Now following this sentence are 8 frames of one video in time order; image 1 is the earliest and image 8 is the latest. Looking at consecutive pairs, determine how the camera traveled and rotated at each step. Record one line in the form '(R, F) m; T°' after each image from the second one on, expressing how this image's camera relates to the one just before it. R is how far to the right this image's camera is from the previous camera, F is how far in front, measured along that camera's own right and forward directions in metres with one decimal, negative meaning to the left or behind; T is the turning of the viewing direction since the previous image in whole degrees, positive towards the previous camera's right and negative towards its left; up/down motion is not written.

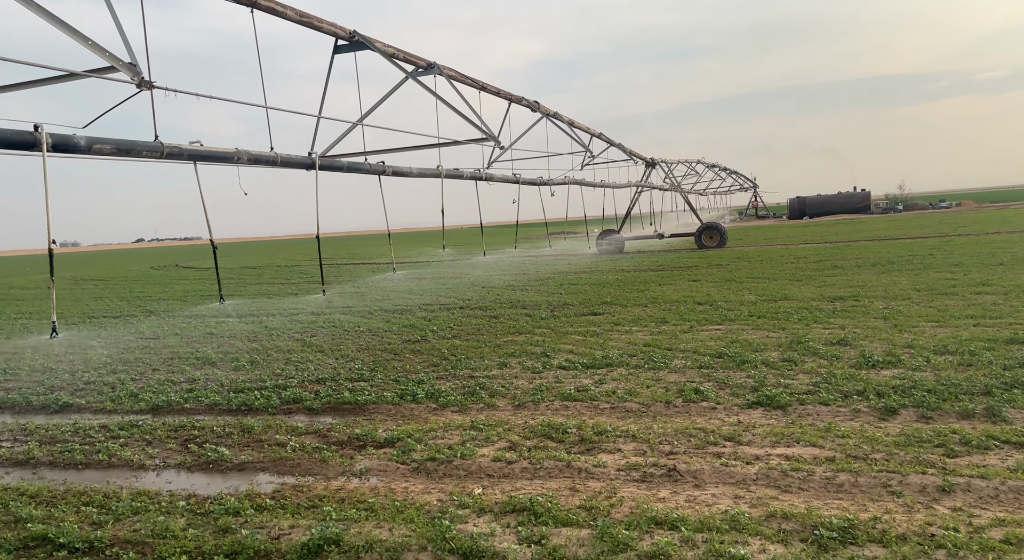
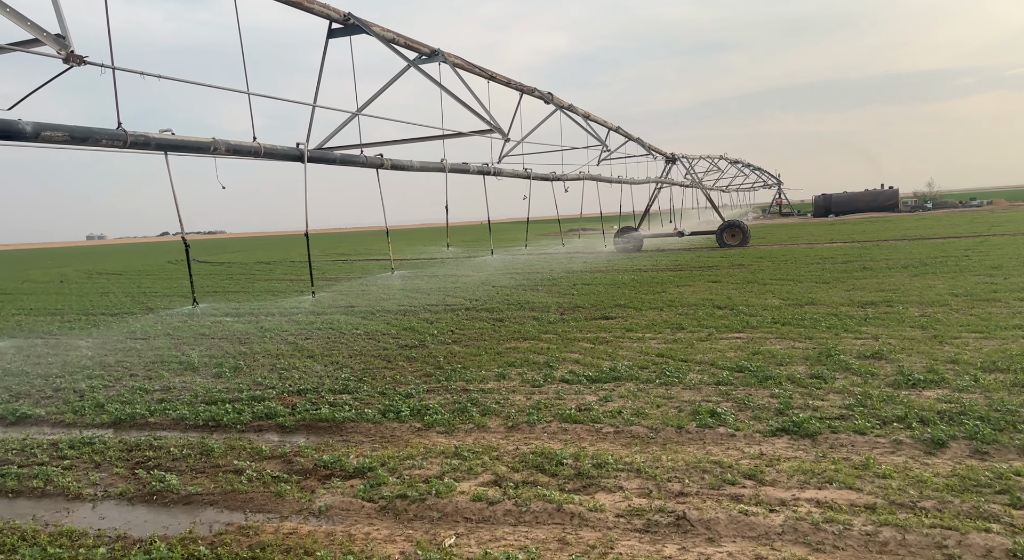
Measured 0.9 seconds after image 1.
(+0.3, +0.9) m; -2°
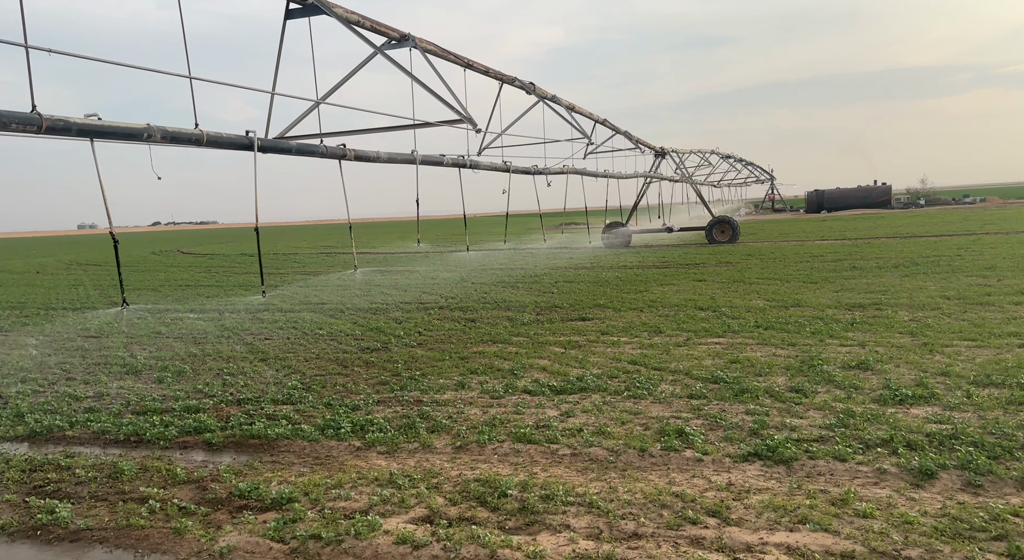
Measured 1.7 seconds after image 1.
(+0.4, +0.7) m; +1°
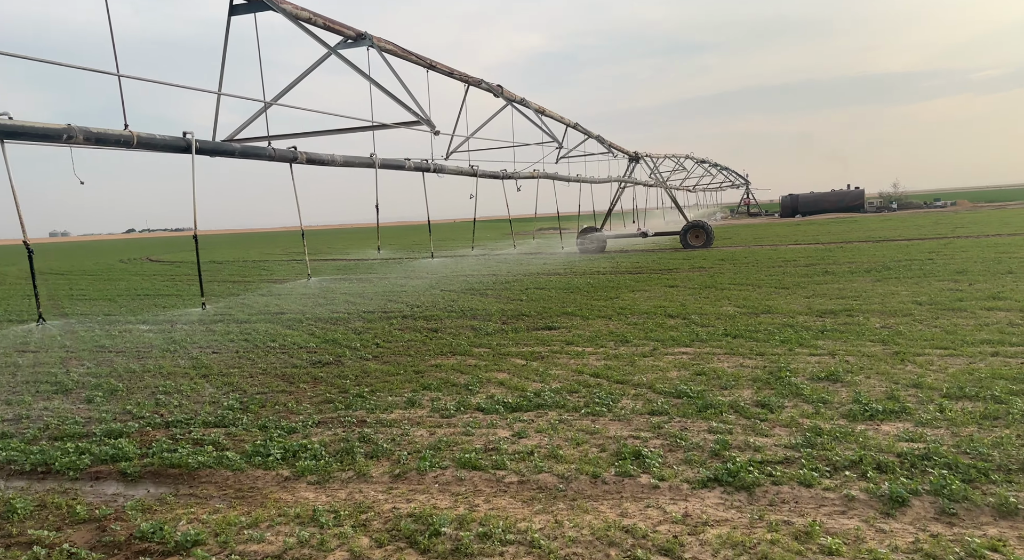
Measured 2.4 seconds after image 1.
(+0.3, +0.5) m; +2°
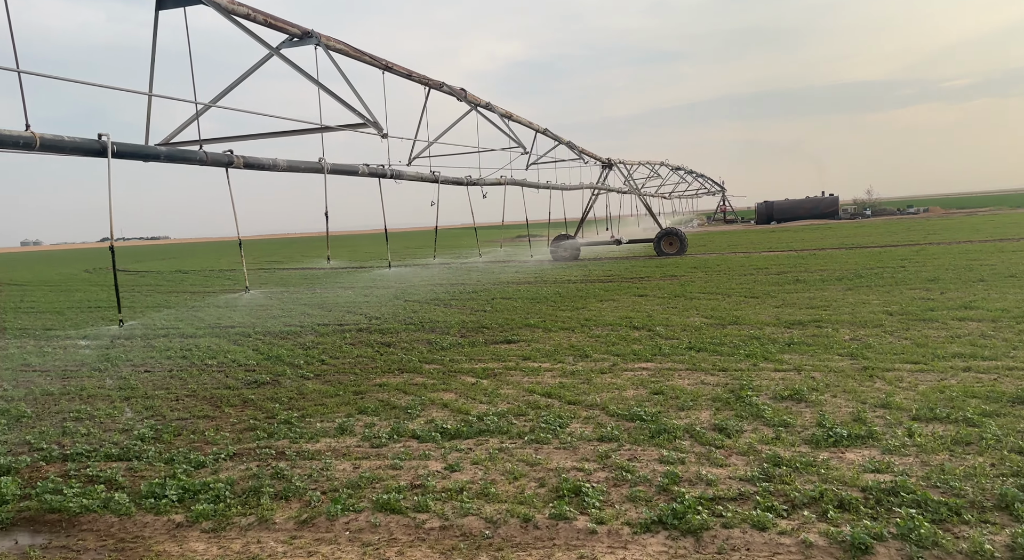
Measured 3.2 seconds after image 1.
(+0.4, +0.6) m; +2°
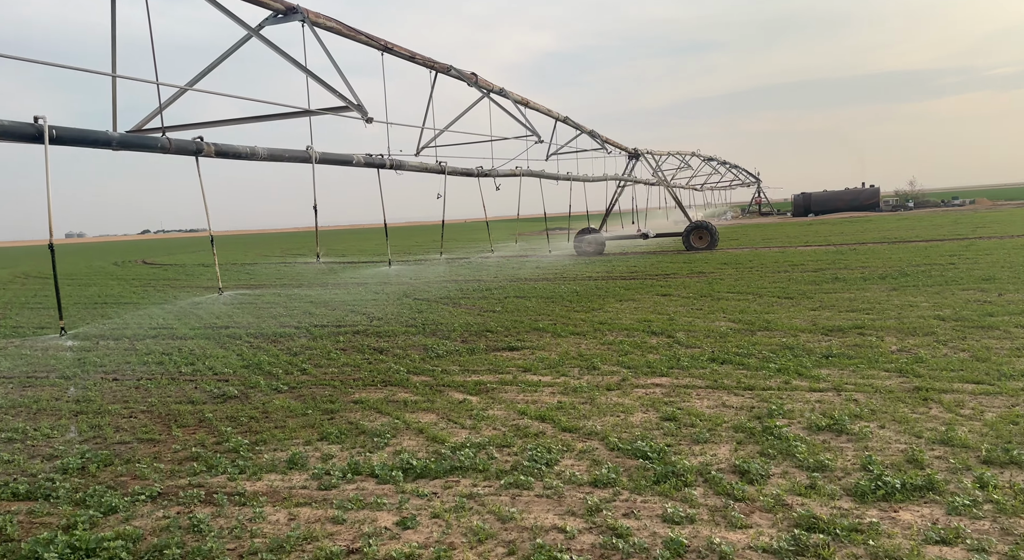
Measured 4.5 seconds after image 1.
(+0.4, +1.2) m; -2°
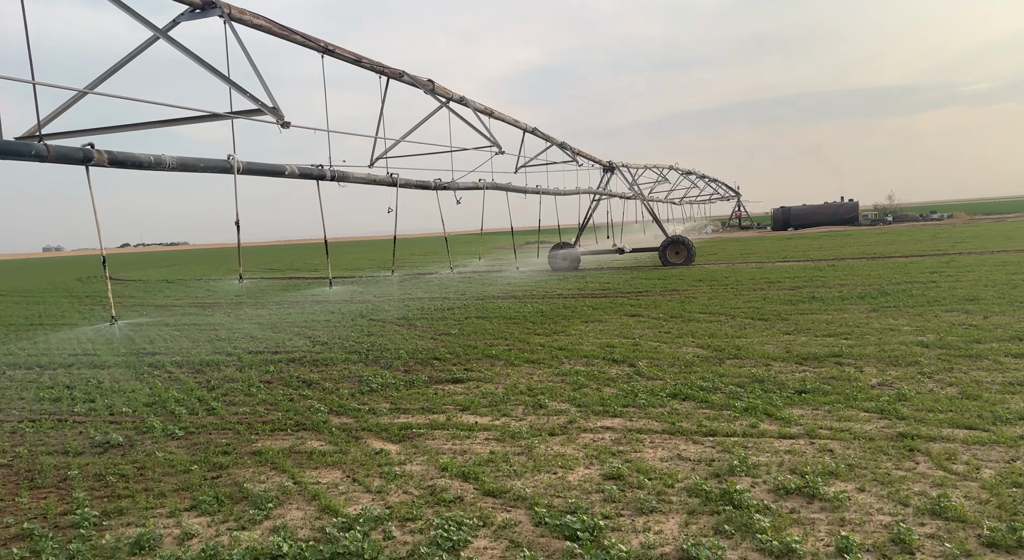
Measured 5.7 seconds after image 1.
(+0.6, +1.1) m; +1°
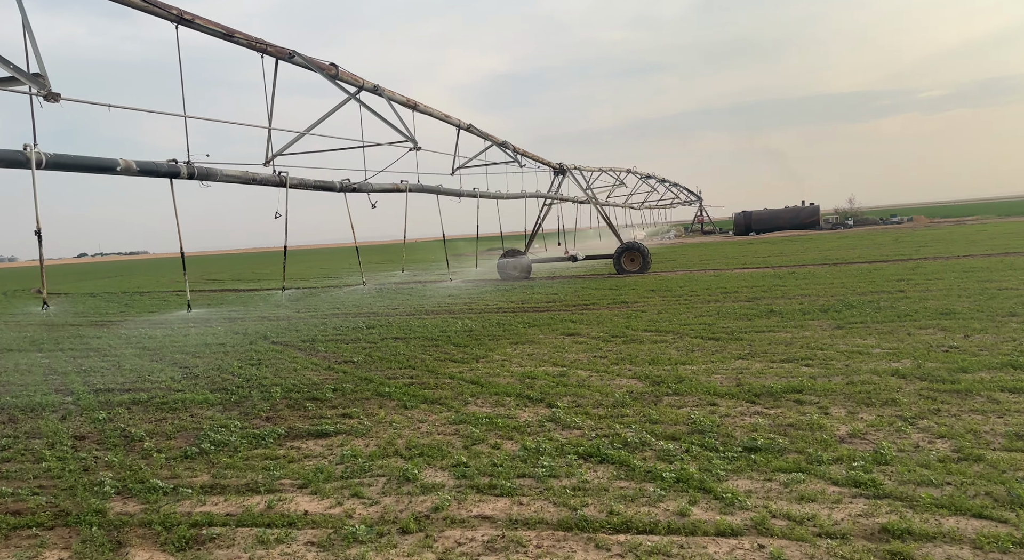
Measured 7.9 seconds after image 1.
(+1.0, +2.2) m; +2°
